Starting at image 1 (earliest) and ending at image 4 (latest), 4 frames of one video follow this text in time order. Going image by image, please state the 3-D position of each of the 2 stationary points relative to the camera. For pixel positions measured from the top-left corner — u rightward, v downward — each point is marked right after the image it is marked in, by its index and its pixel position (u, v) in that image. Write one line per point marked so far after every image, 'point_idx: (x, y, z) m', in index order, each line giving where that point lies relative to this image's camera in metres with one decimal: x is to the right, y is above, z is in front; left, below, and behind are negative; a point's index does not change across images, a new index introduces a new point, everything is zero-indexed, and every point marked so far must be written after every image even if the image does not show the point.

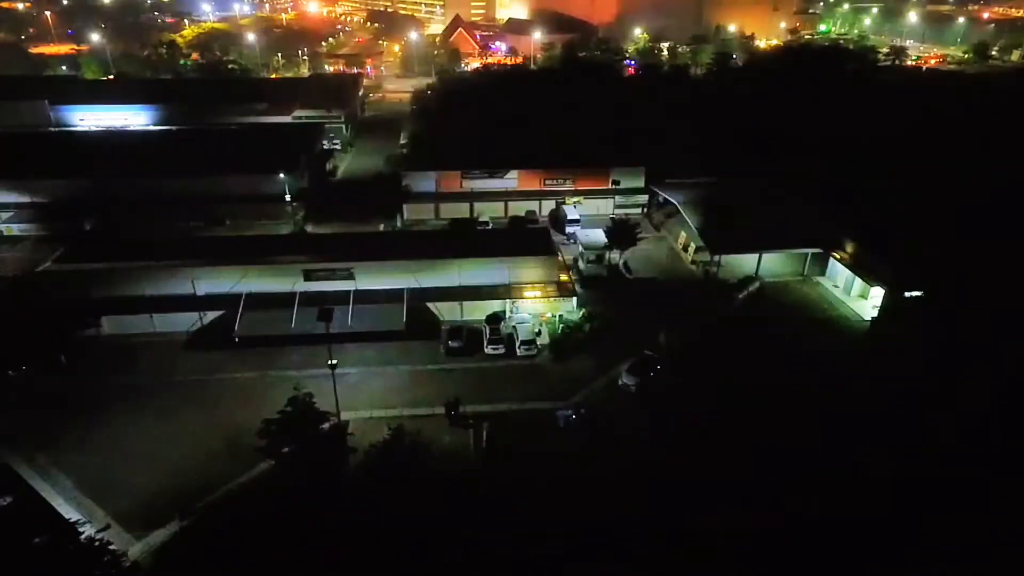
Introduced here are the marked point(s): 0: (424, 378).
0: (-2.8, -2.8, +17.6) m
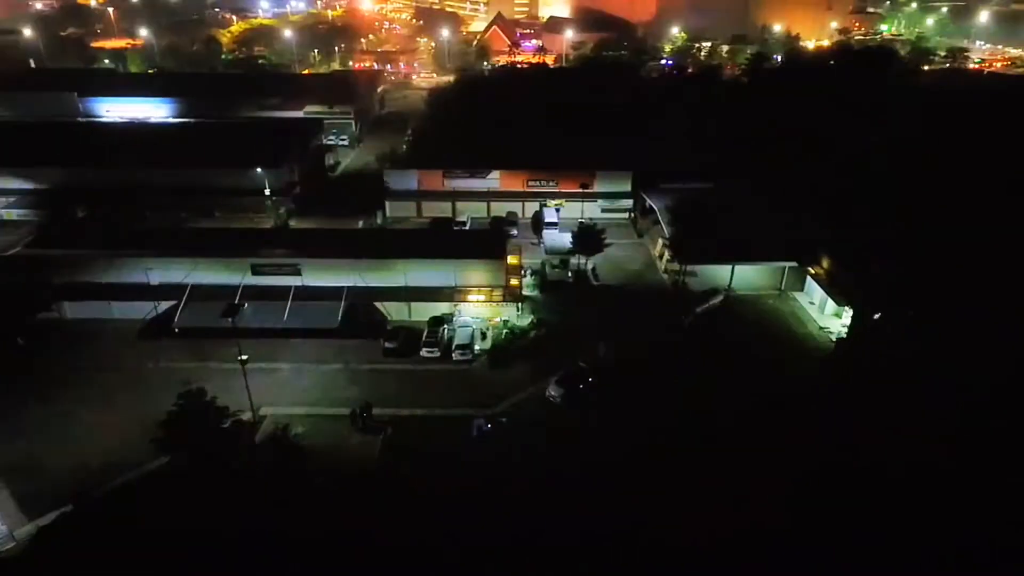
0: (-4.9, -2.8, +17.6) m
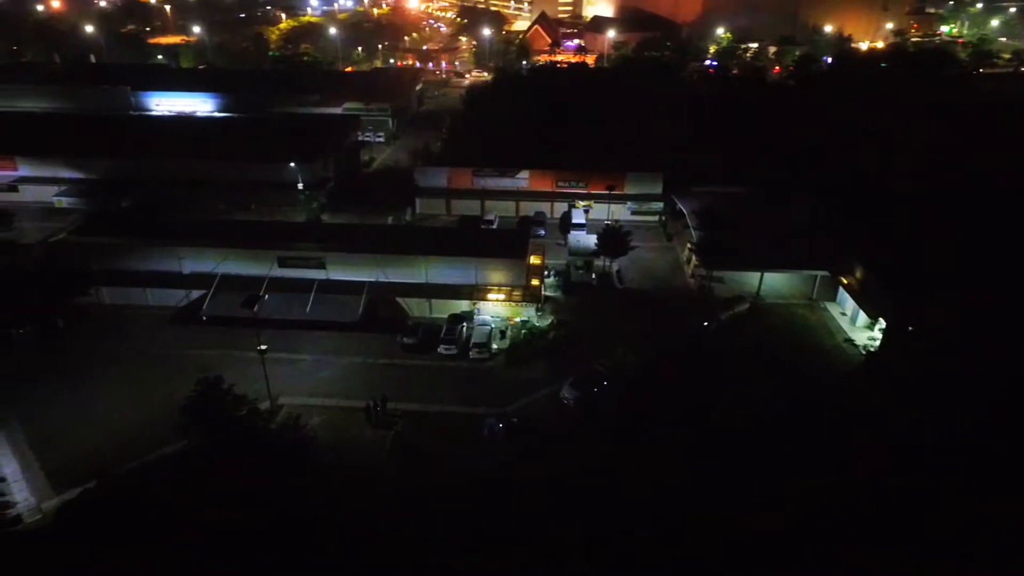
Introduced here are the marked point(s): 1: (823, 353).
0: (-4.4, -2.6, +17.9) m
1: (+10.0, -2.1, +18.9) m
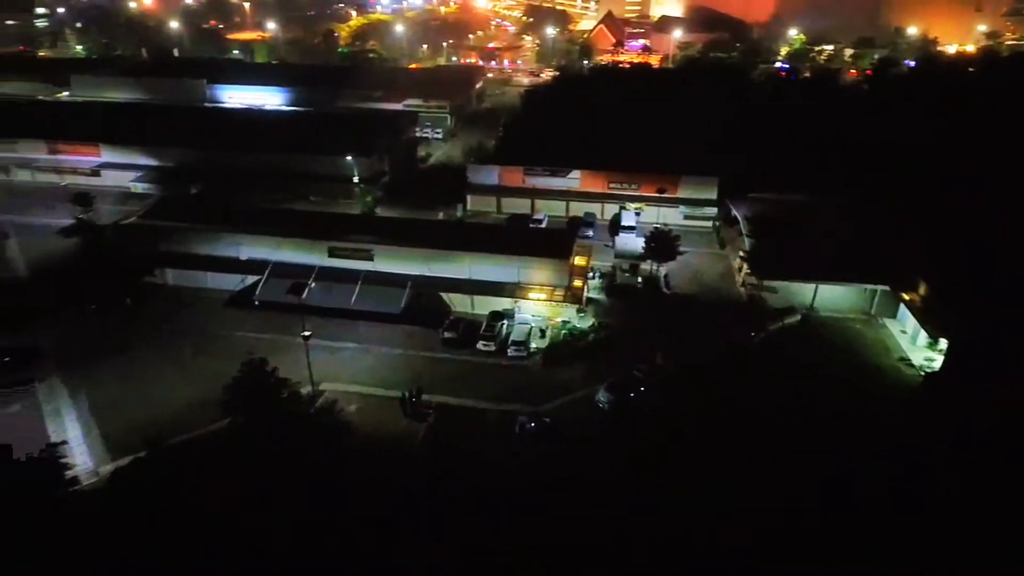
0: (-3.3, -2.4, +18.2) m
1: (+11.2, -2.6, +17.9) m
